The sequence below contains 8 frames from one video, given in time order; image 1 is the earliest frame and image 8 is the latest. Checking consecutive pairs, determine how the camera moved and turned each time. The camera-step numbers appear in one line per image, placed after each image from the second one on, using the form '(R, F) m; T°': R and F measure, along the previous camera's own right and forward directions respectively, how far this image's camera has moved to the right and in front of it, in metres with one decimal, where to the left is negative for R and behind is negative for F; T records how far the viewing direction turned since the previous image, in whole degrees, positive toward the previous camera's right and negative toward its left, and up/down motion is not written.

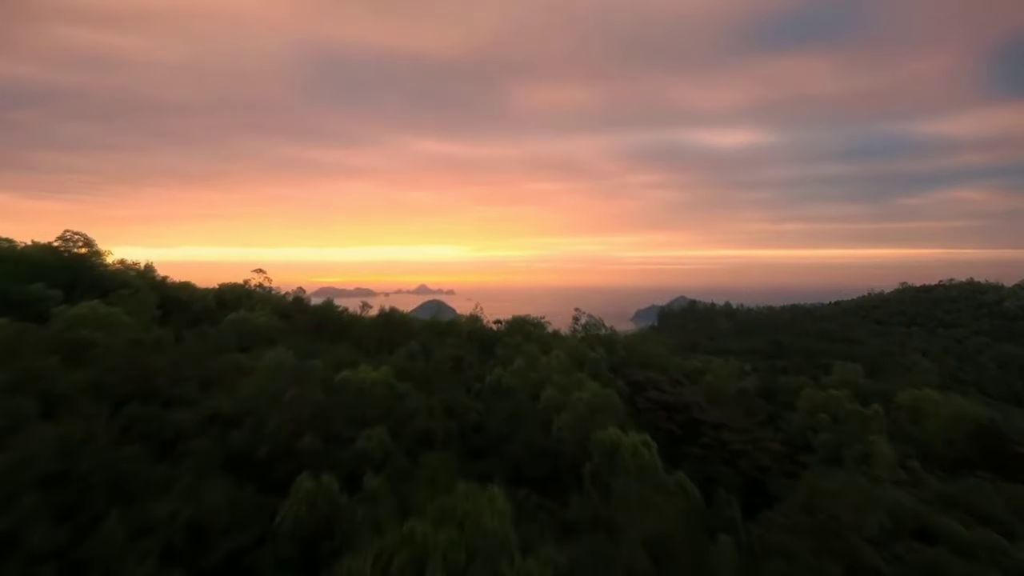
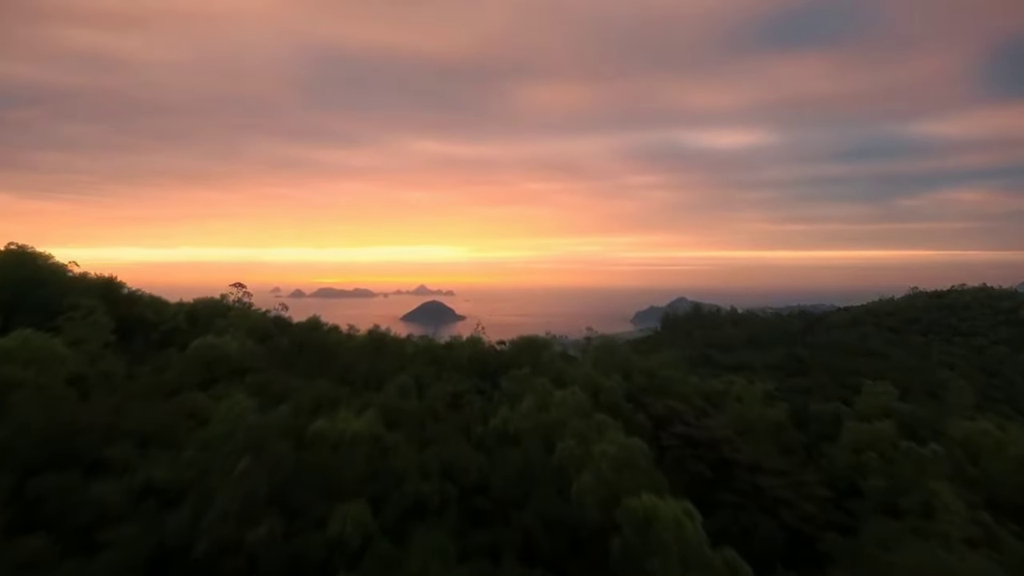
(-0.1, +1.1) m; 0°
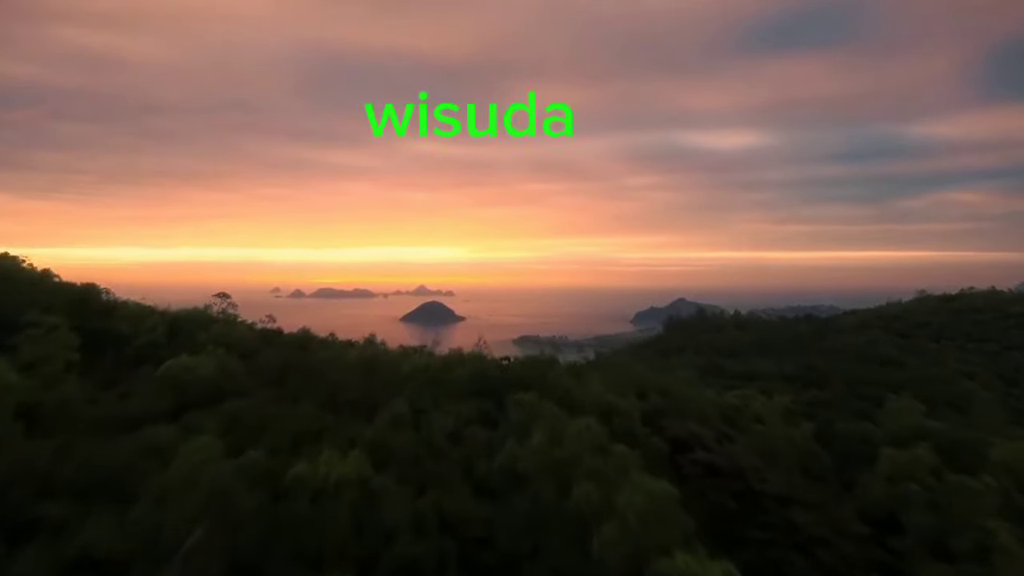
(-0.1, +0.7) m; 0°
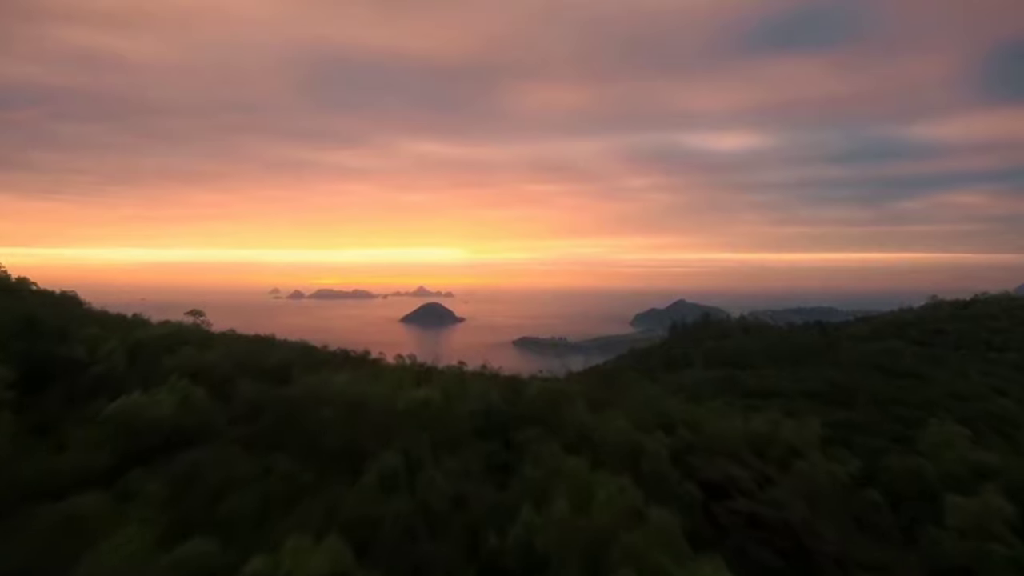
(-0.1, +1.0) m; 0°
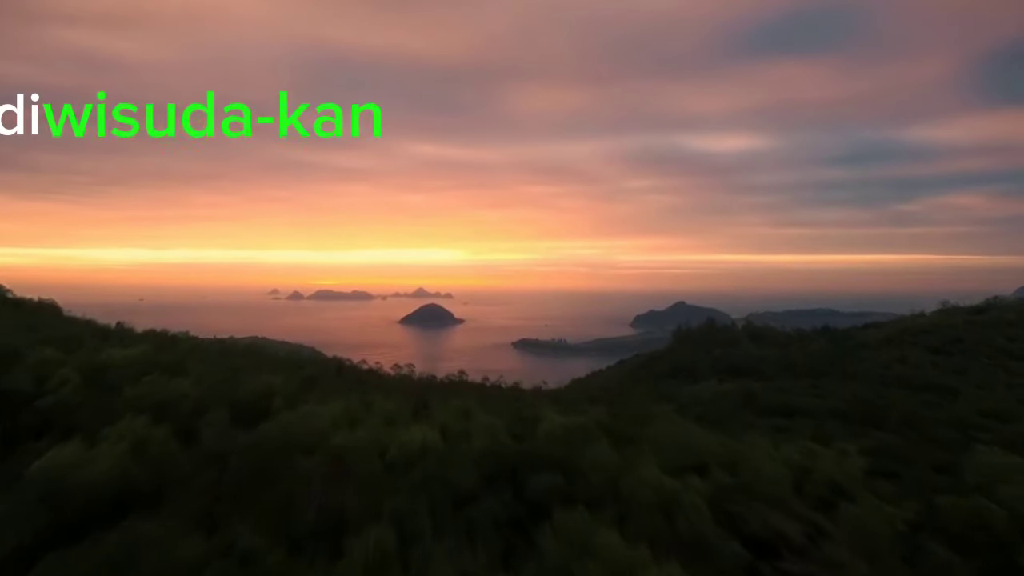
(-0.1, +1.0) m; 0°
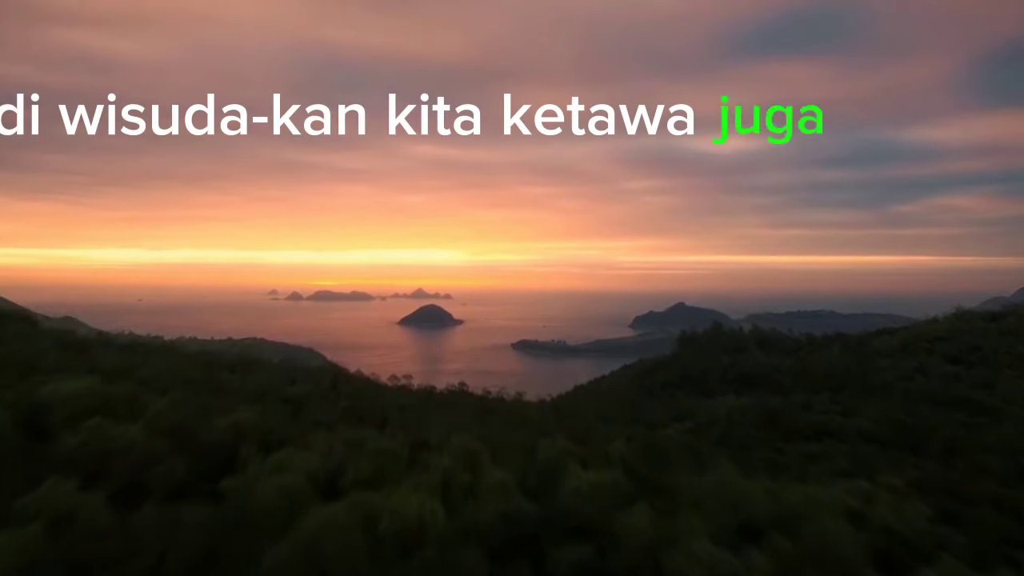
(-0.1, +1.1) m; 0°
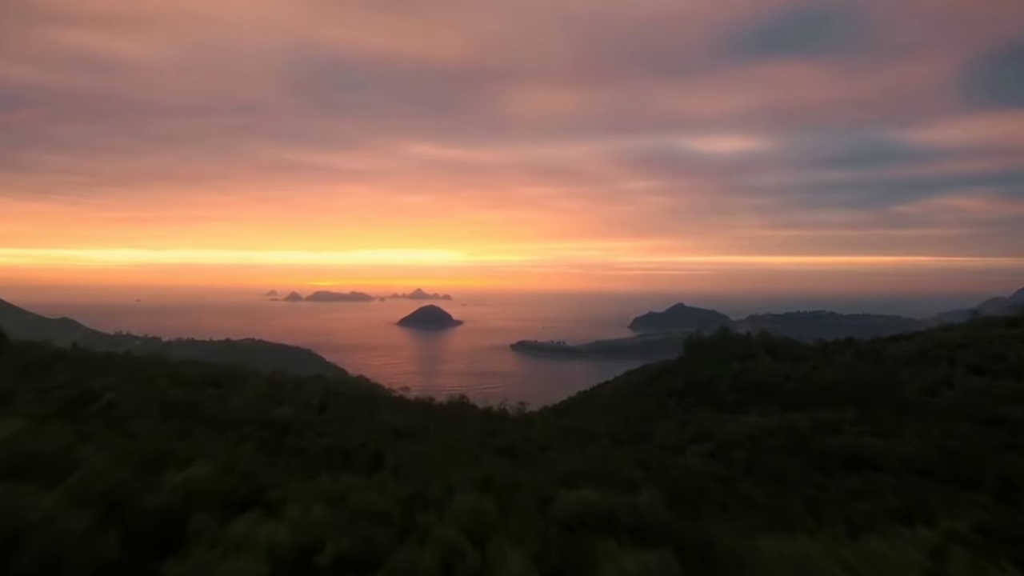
(-0.1, +1.2) m; 0°
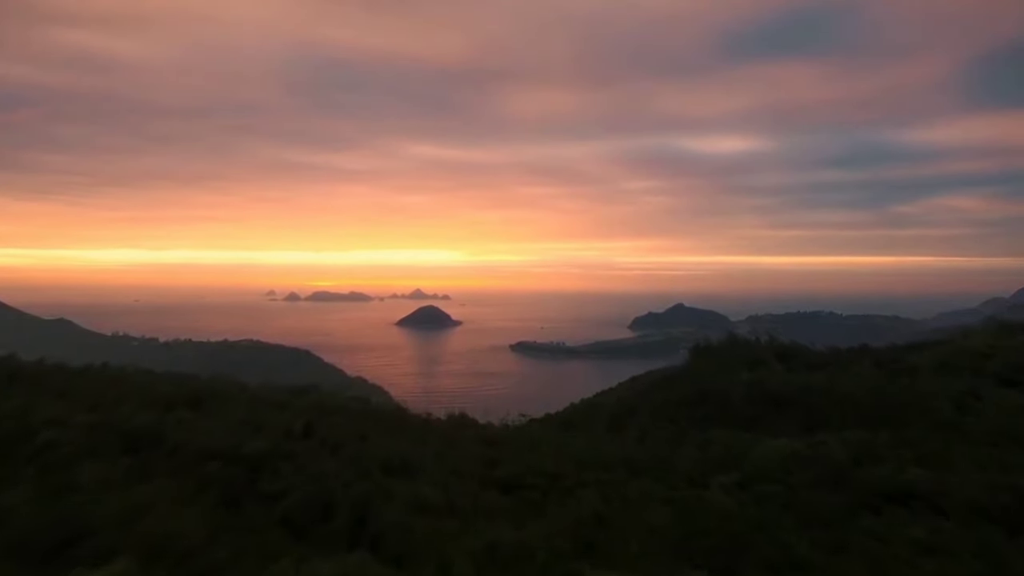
(-0.1, +1.3) m; 0°
